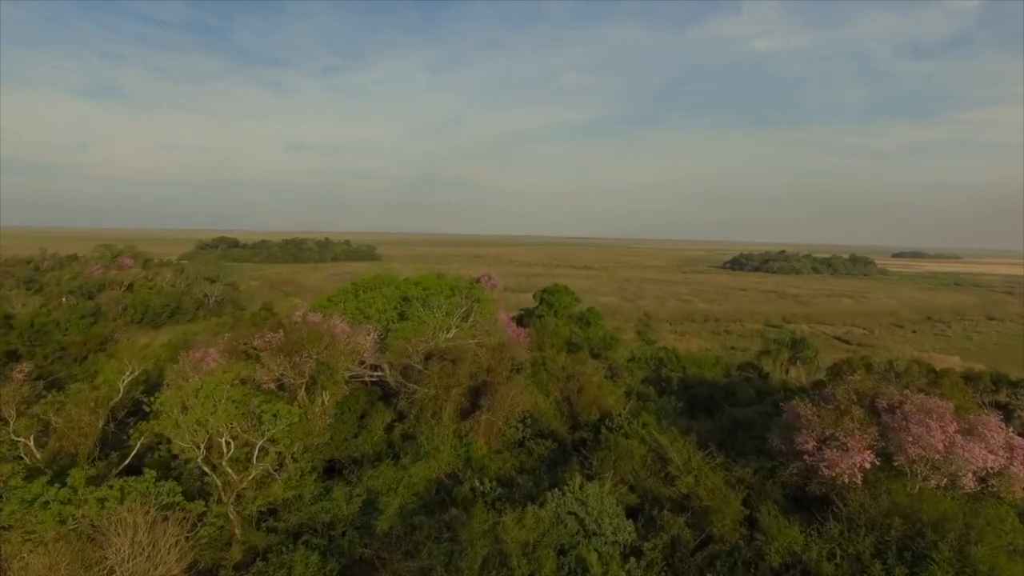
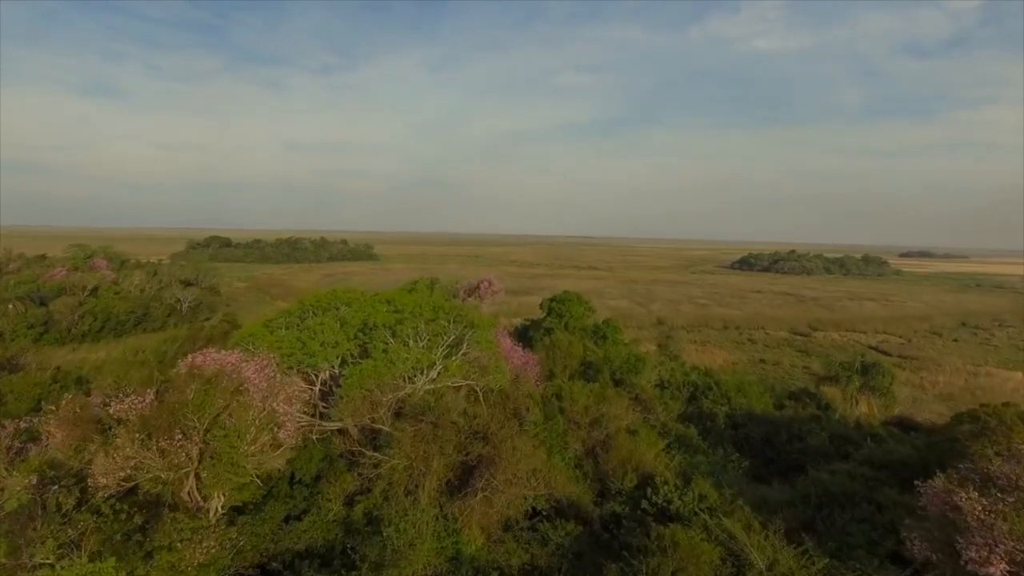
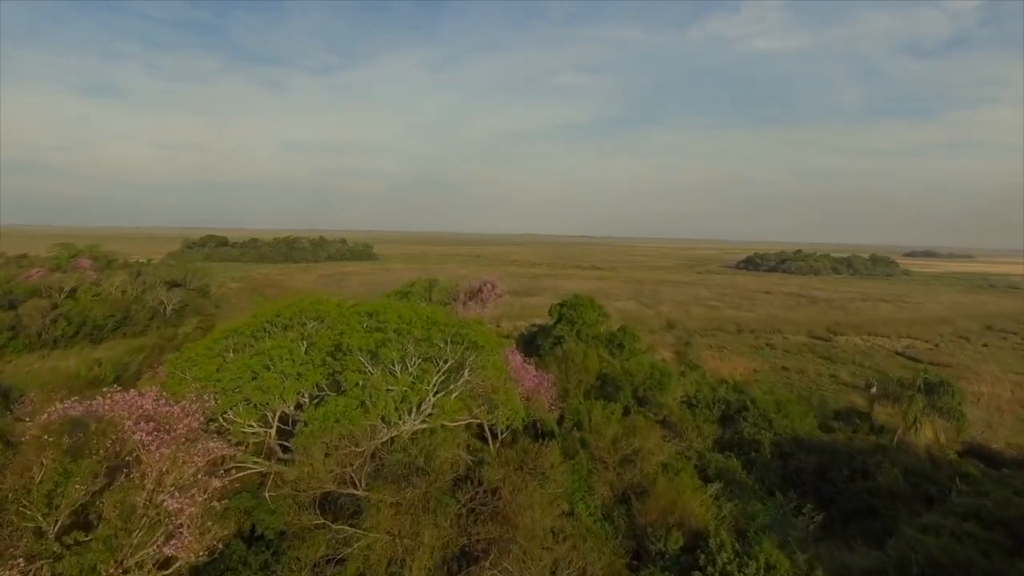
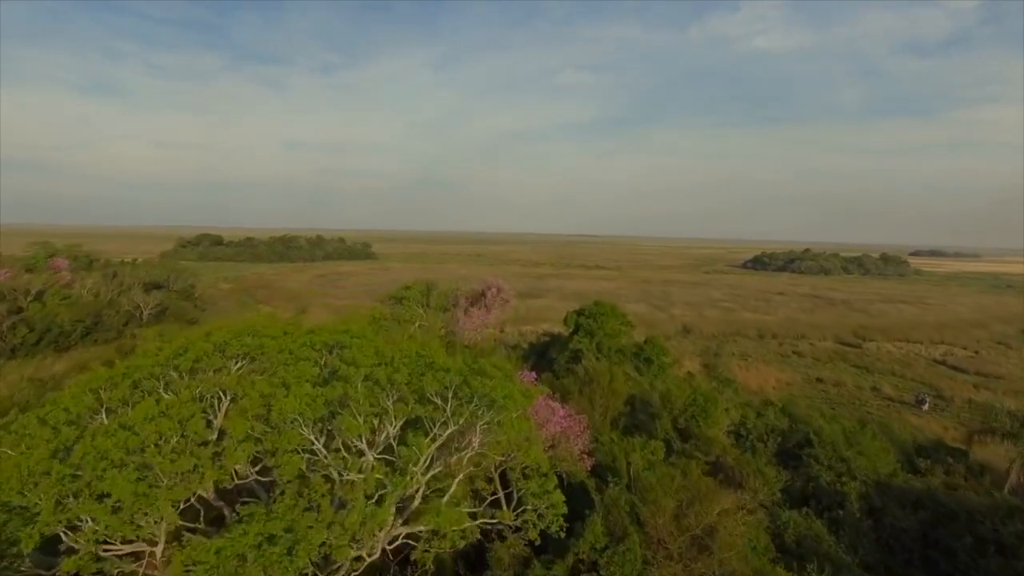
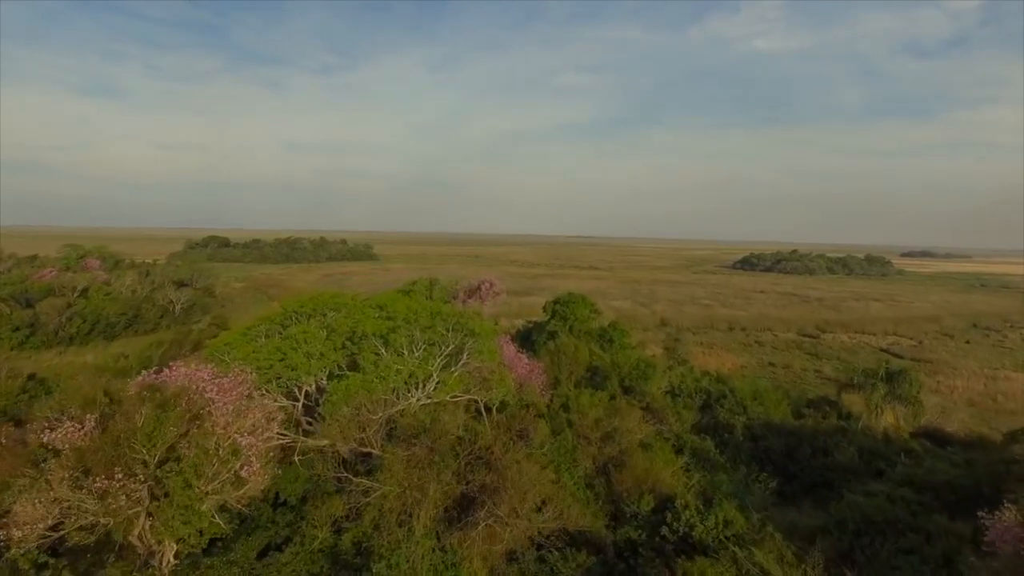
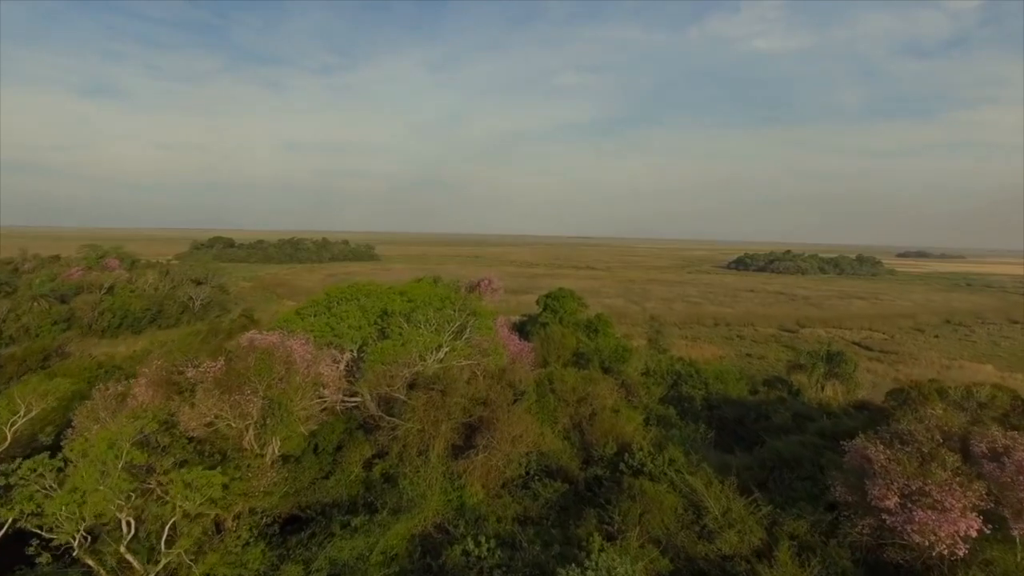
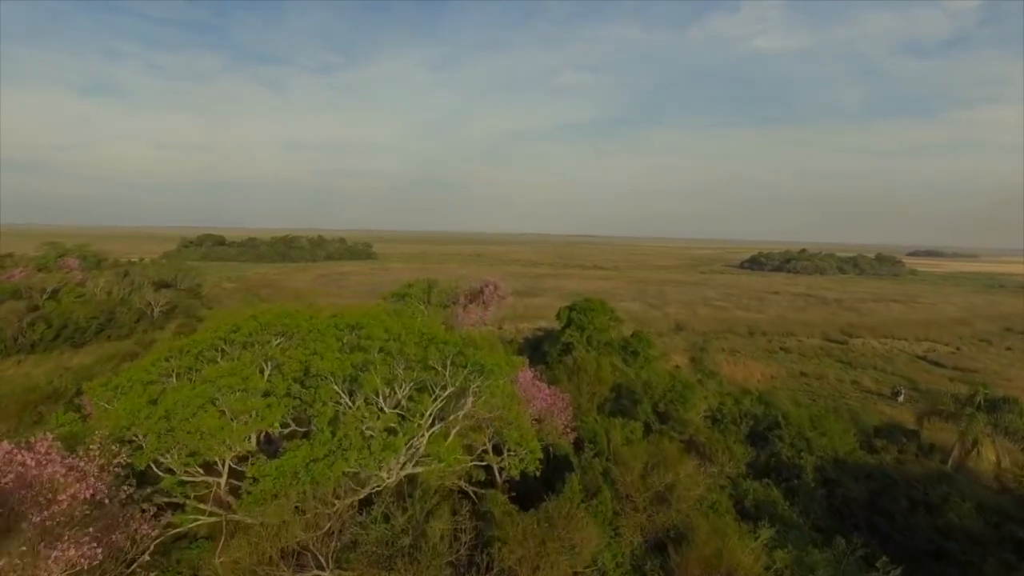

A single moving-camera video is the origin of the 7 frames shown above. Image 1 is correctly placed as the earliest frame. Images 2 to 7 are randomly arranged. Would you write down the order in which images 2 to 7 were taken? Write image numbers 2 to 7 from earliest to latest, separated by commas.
6, 2, 5, 3, 7, 4
